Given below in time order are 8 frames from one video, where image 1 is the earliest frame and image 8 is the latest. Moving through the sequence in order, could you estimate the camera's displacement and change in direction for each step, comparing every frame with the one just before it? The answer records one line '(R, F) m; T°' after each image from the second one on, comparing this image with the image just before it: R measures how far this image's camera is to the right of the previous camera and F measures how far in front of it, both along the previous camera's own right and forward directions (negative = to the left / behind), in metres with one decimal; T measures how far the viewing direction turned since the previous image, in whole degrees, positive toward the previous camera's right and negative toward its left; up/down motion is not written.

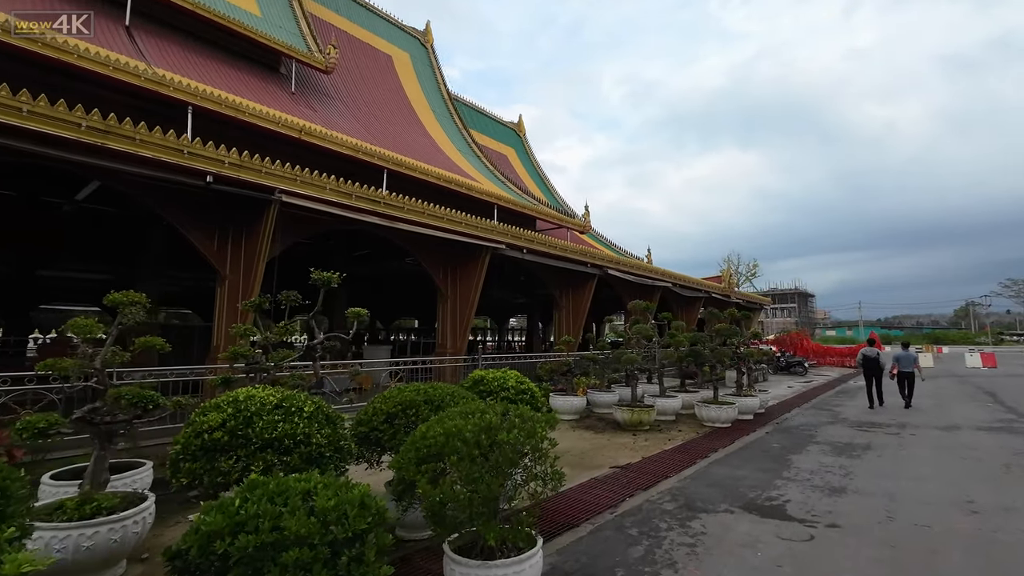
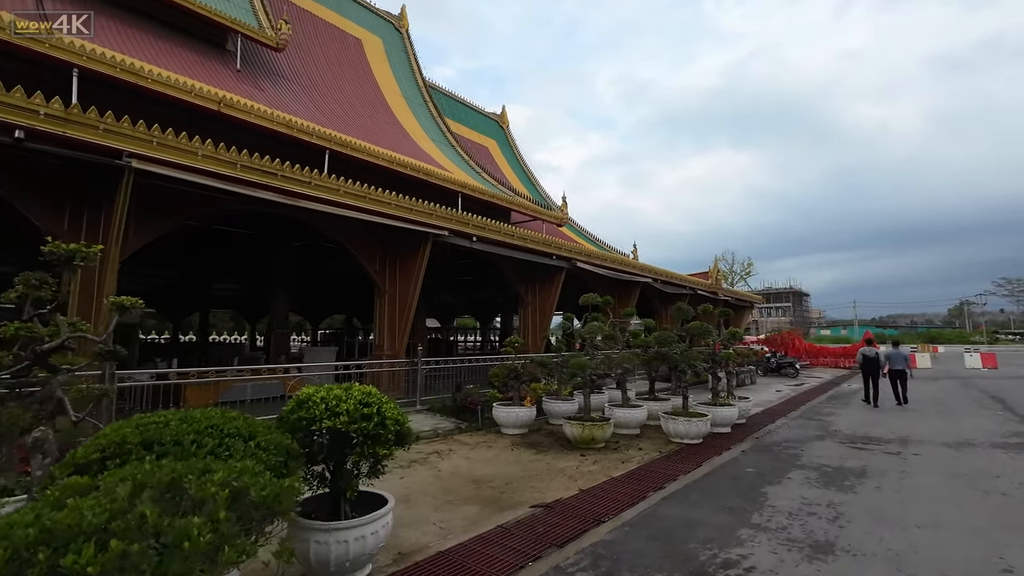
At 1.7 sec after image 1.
(+0.9, +1.3) m; 0°
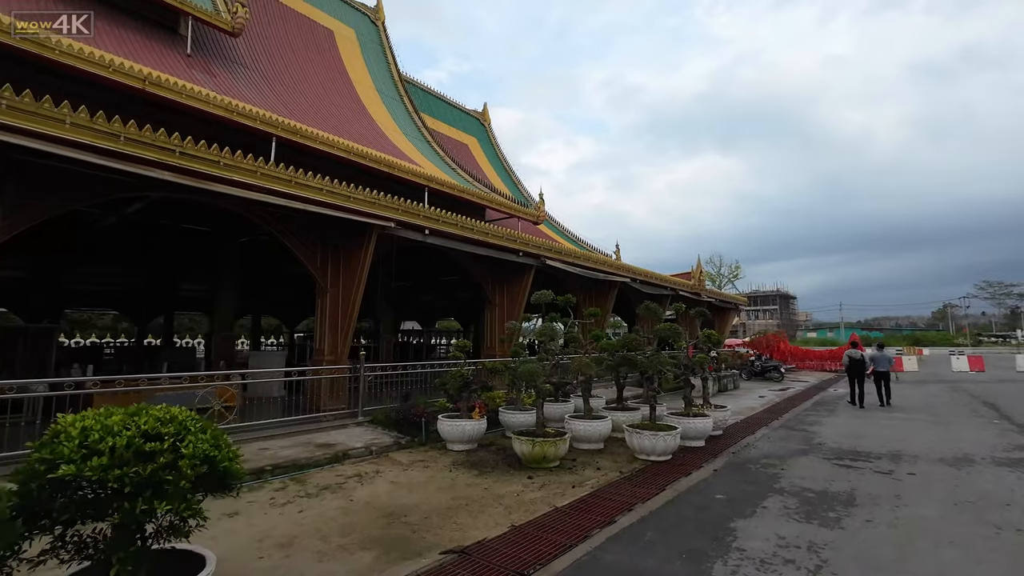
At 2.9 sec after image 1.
(+0.6, +0.8) m; +1°
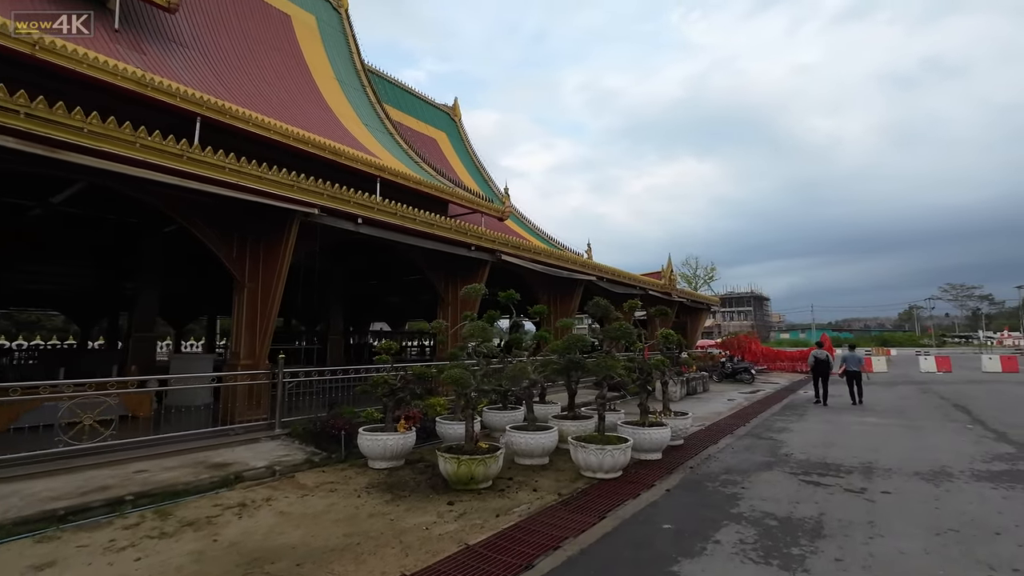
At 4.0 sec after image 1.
(+0.6, +0.8) m; +2°
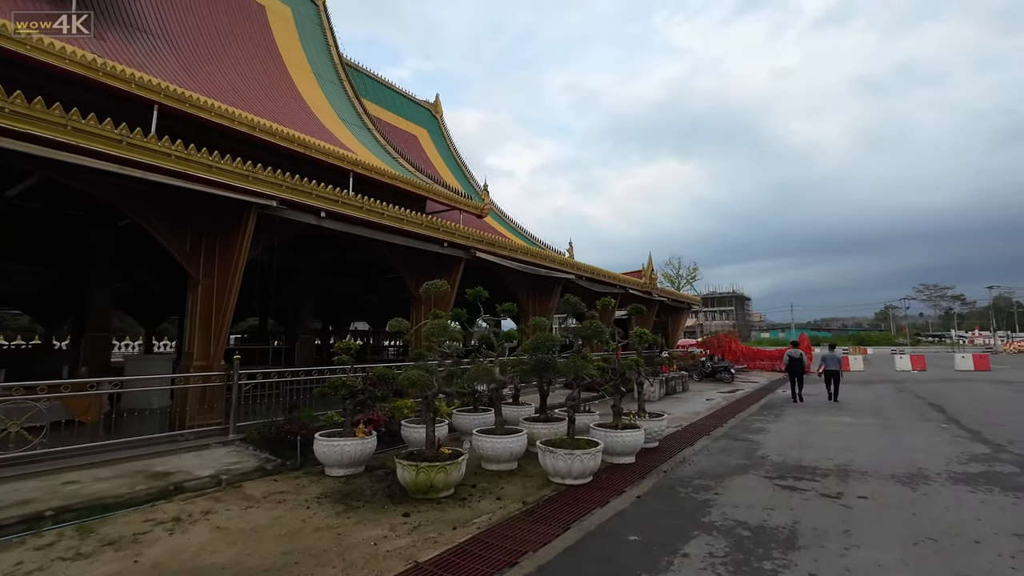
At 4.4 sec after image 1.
(+0.2, +0.3) m; +2°
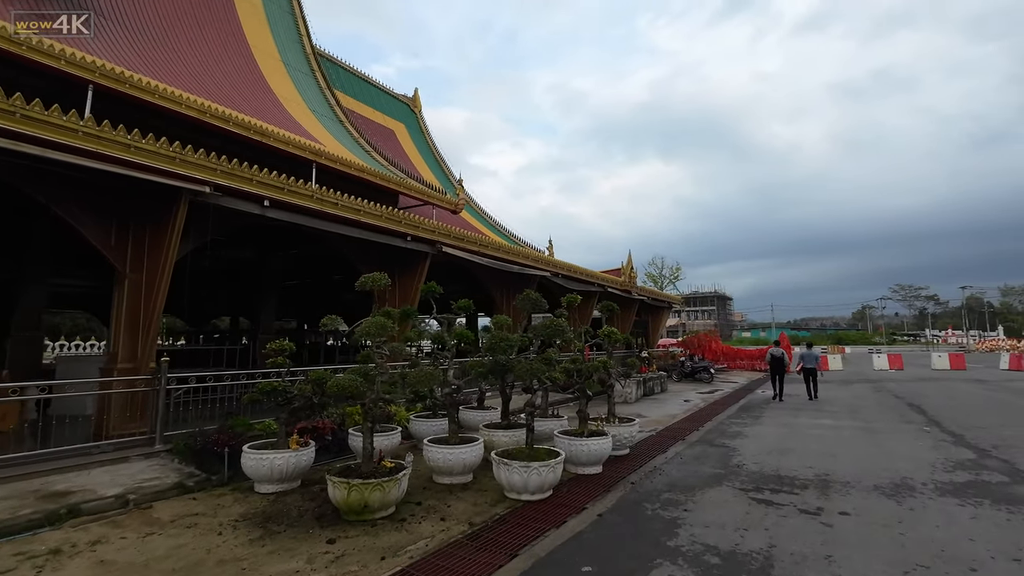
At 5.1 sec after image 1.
(+0.3, +0.5) m; +2°
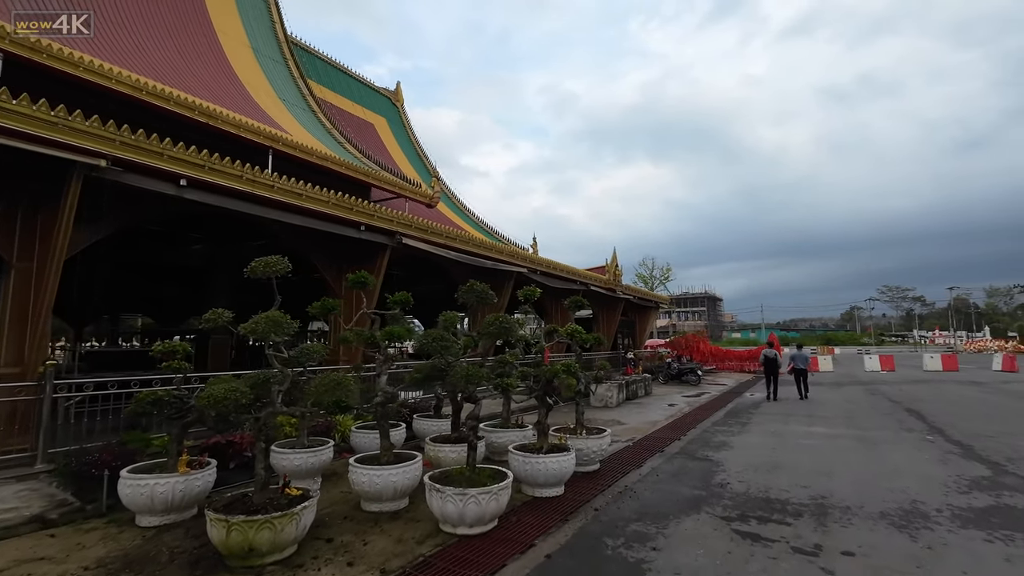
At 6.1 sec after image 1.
(+0.4, +0.8) m; +1°
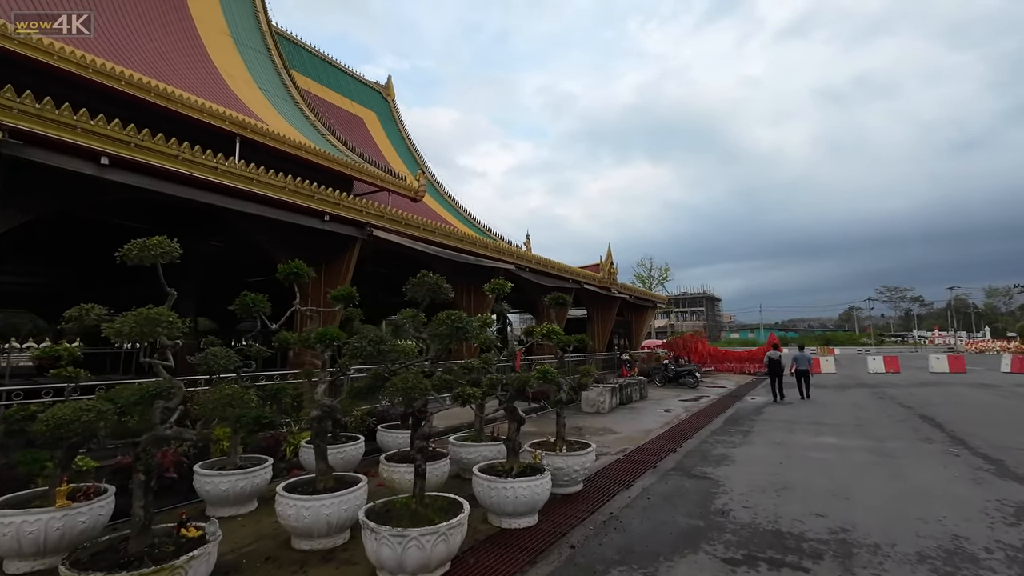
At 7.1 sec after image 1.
(+0.3, +0.7) m; 0°
